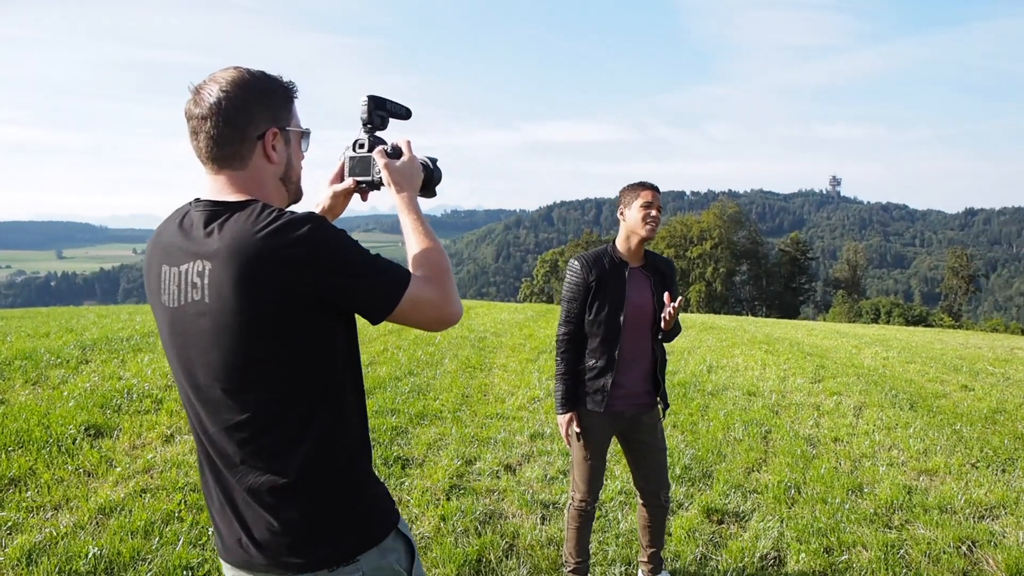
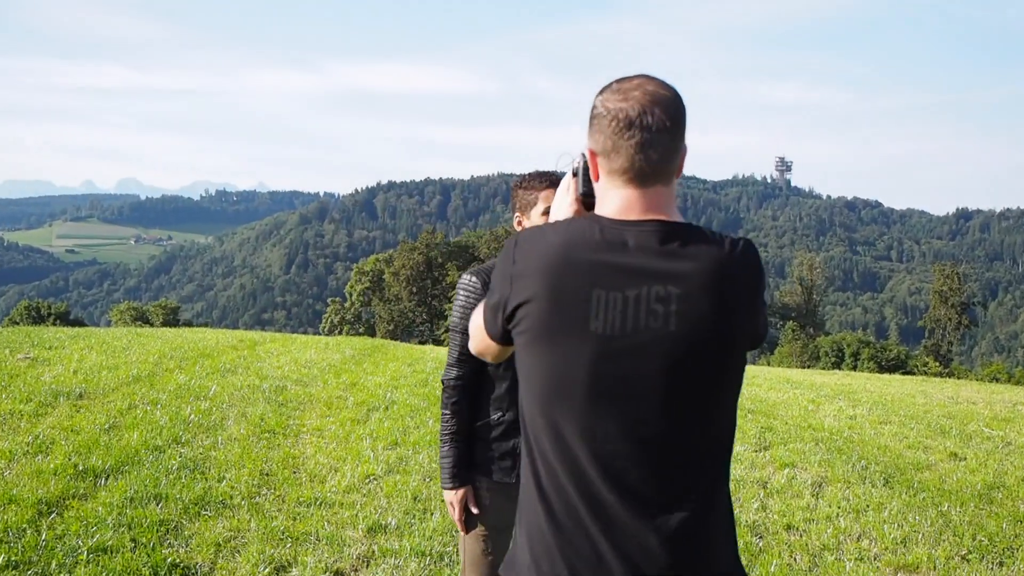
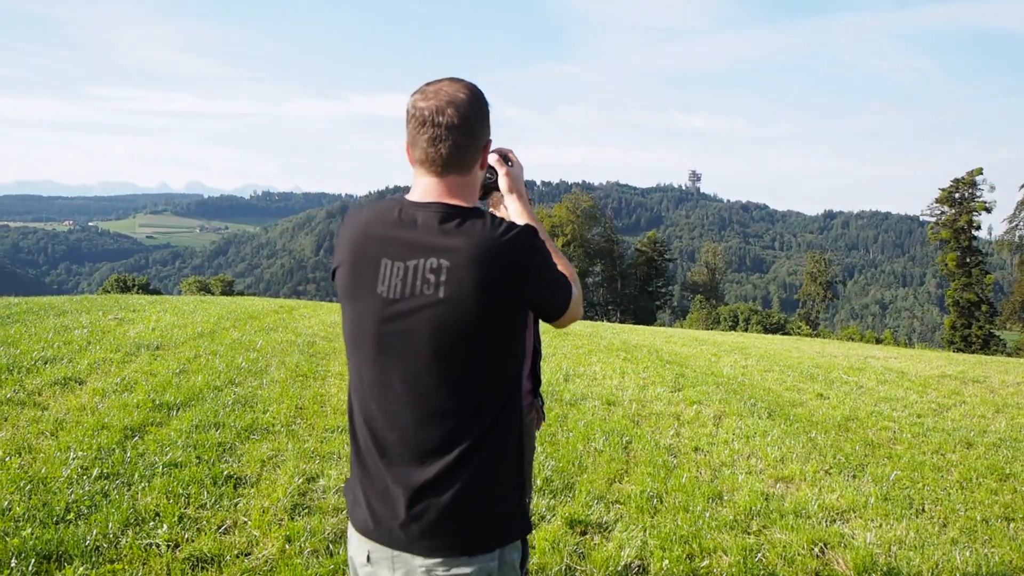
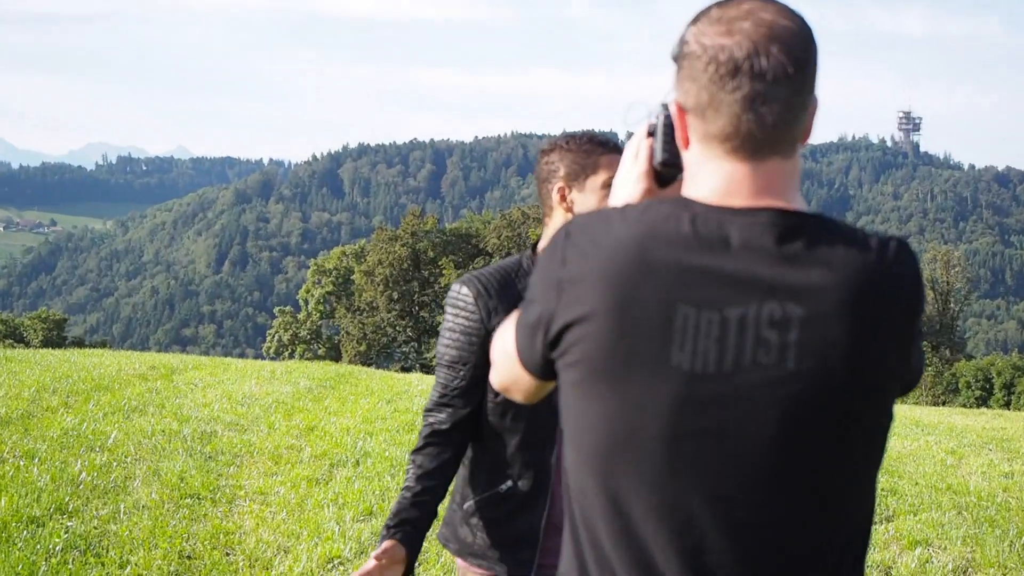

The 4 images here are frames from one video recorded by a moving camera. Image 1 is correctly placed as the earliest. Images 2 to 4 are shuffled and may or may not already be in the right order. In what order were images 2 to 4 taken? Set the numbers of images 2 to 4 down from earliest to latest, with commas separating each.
3, 2, 4
